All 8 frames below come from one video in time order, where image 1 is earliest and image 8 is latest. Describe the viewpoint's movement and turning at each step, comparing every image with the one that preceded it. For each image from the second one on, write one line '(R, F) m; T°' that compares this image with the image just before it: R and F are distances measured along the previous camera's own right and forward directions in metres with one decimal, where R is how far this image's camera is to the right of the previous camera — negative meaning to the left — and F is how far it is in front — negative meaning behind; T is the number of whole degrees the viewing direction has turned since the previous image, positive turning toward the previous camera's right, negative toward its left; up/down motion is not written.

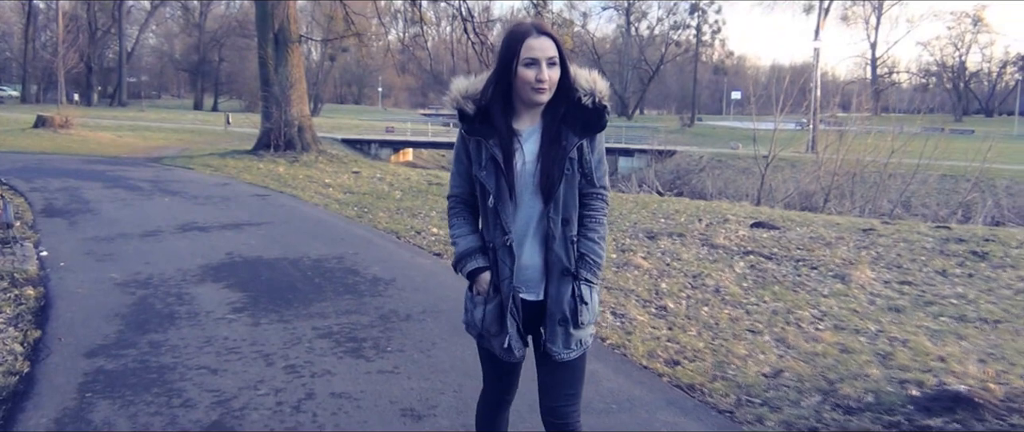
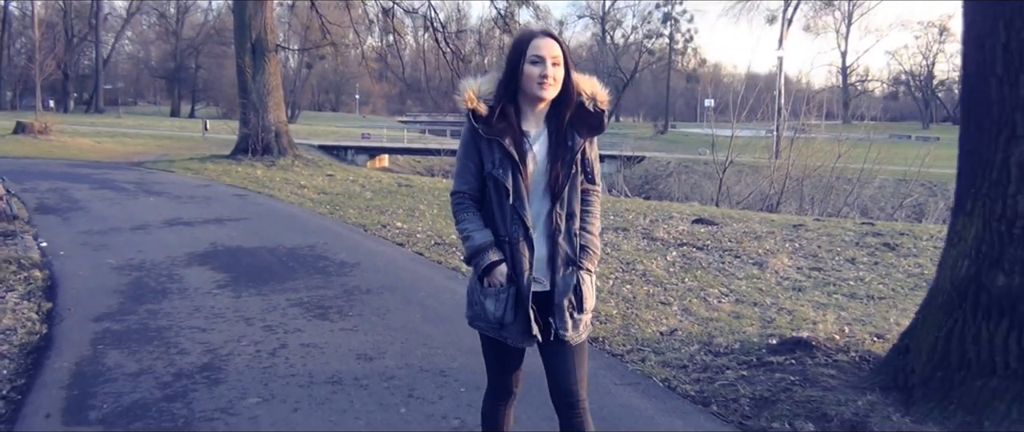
(+0.3, -1.0) m; +1°
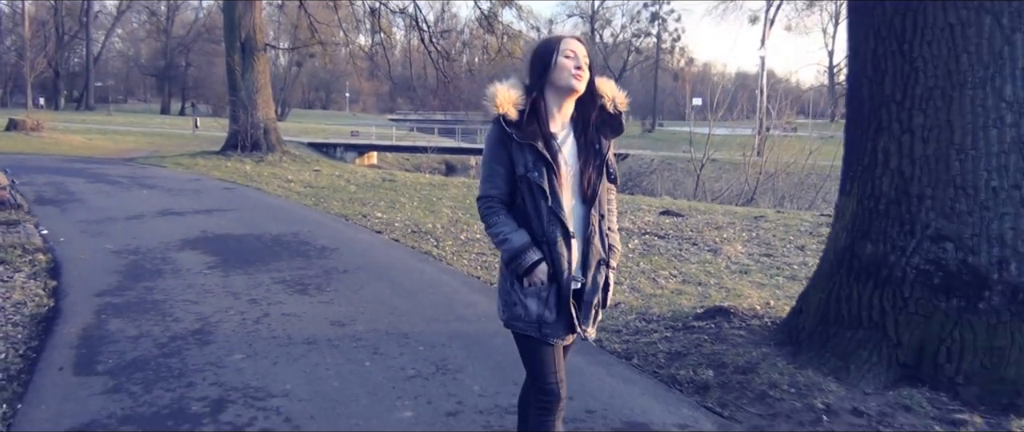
(+0.2, -0.7) m; +1°
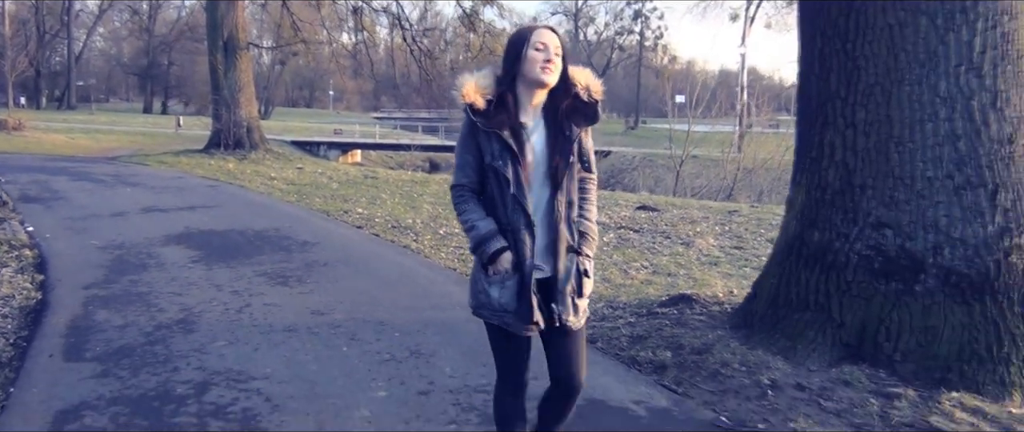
(+0.1, -0.3) m; +1°
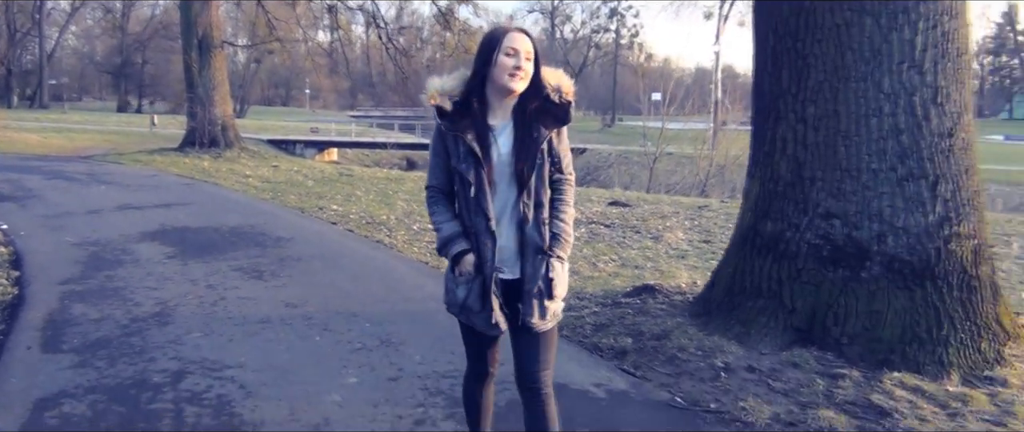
(+0.1, -0.2) m; +1°
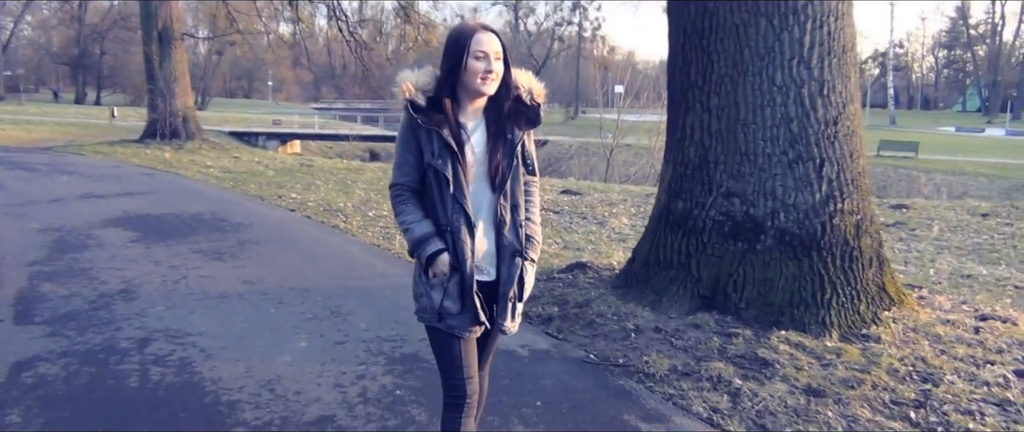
(+0.2, -0.5) m; +2°
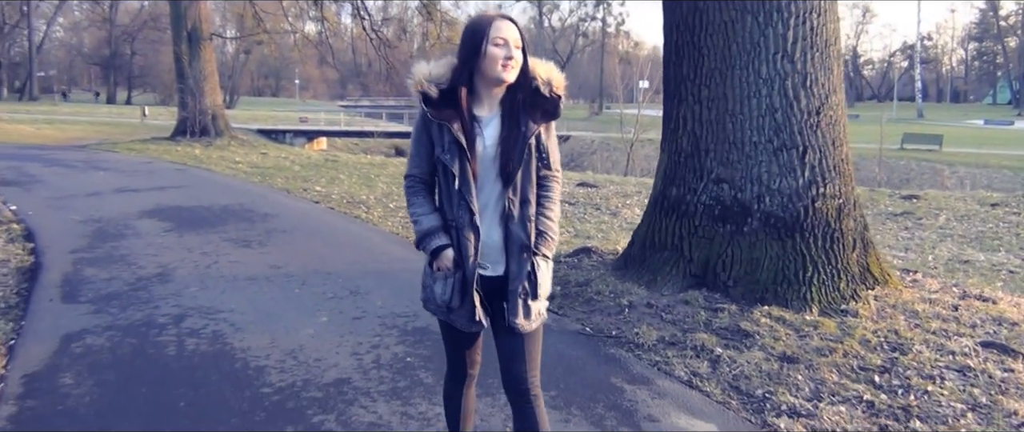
(+0.1, -0.4) m; -2°
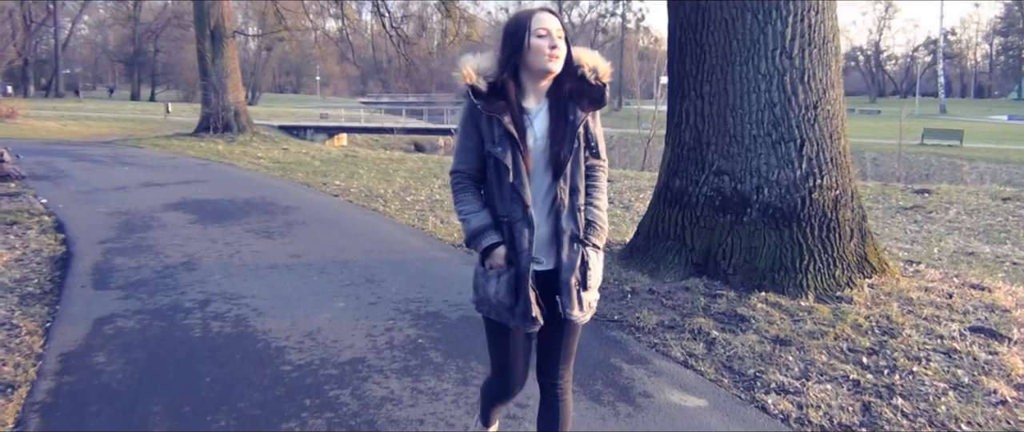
(+0.1, -0.3) m; -1°
